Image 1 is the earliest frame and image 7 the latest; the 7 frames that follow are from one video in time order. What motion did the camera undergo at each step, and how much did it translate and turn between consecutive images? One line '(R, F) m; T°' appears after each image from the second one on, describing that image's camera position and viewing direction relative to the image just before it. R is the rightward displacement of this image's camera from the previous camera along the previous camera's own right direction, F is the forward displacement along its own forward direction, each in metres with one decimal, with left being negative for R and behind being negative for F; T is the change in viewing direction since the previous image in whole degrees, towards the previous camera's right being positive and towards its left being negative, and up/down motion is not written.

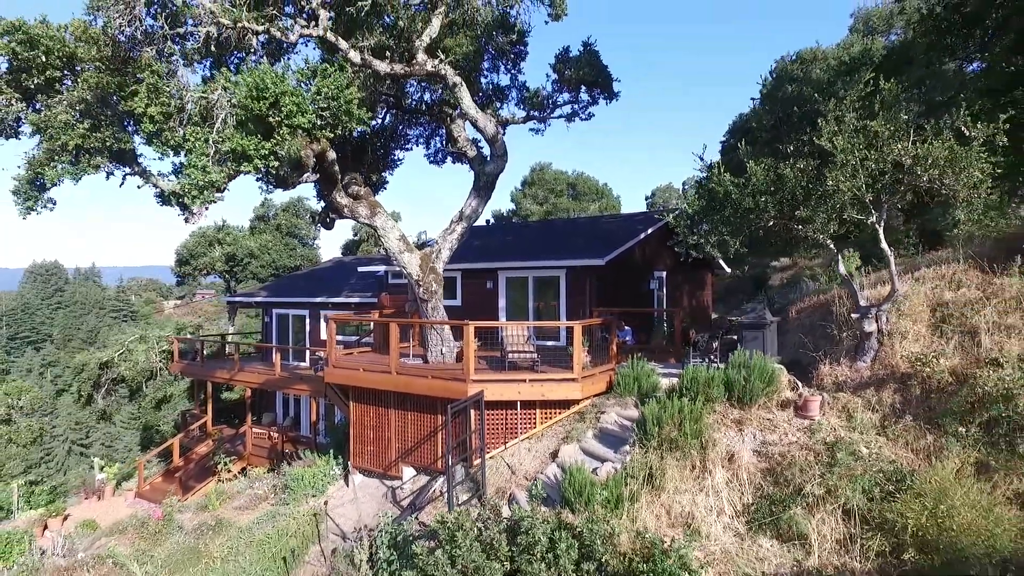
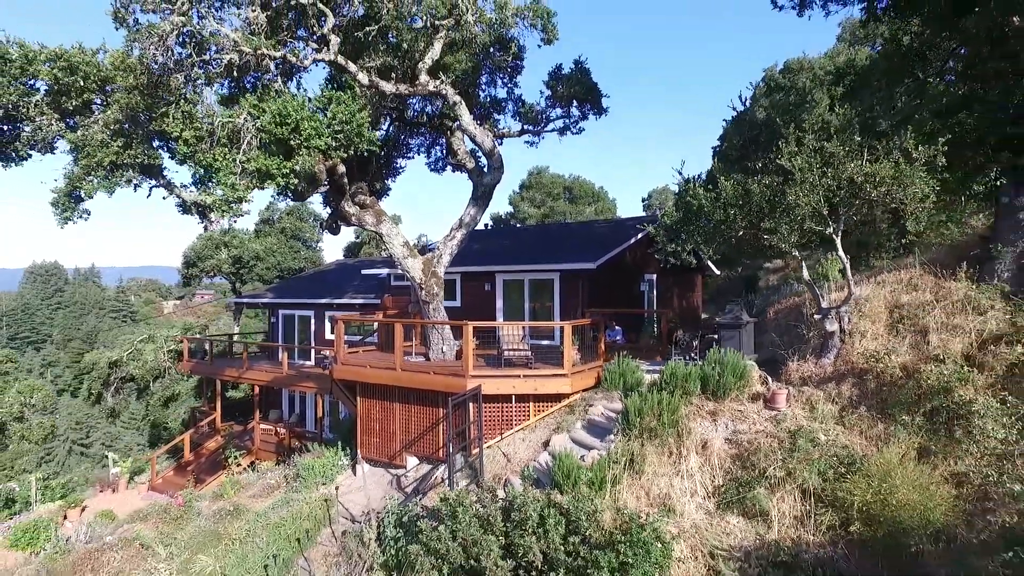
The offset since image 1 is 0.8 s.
(+0.1, -0.7) m; 0°
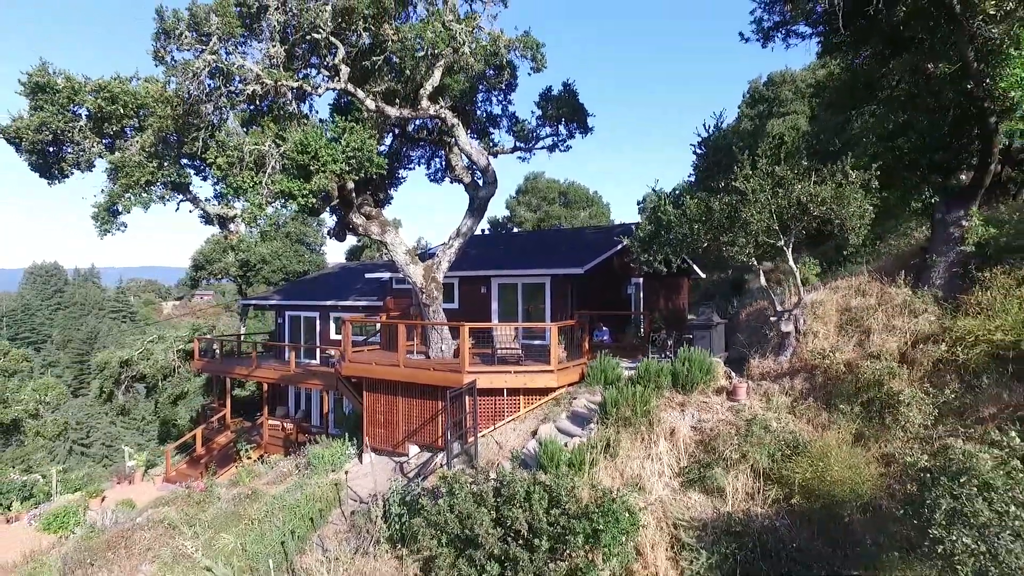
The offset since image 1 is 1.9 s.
(+0.1, -1.0) m; 0°
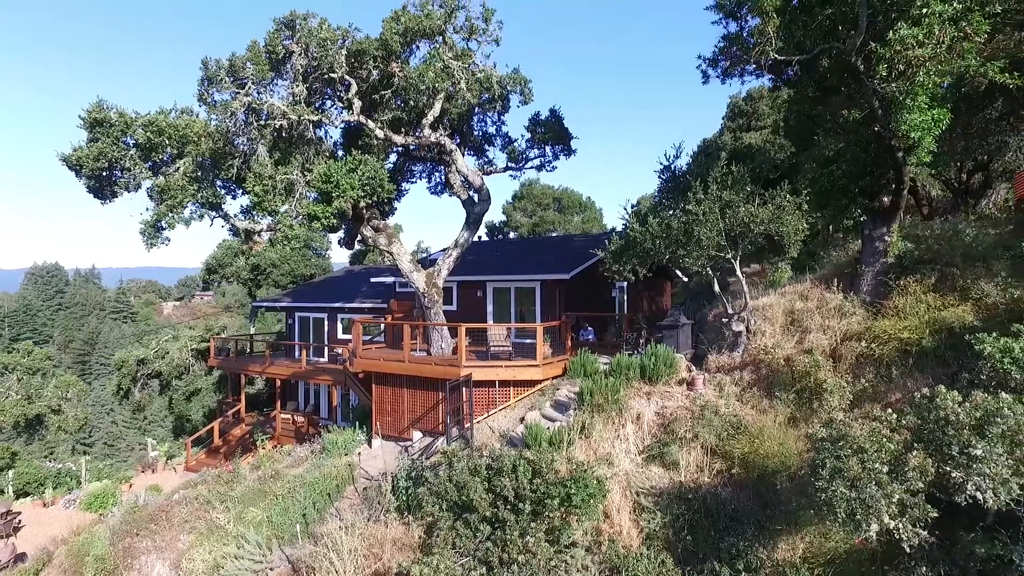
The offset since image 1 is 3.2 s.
(+0.2, -1.5) m; 0°
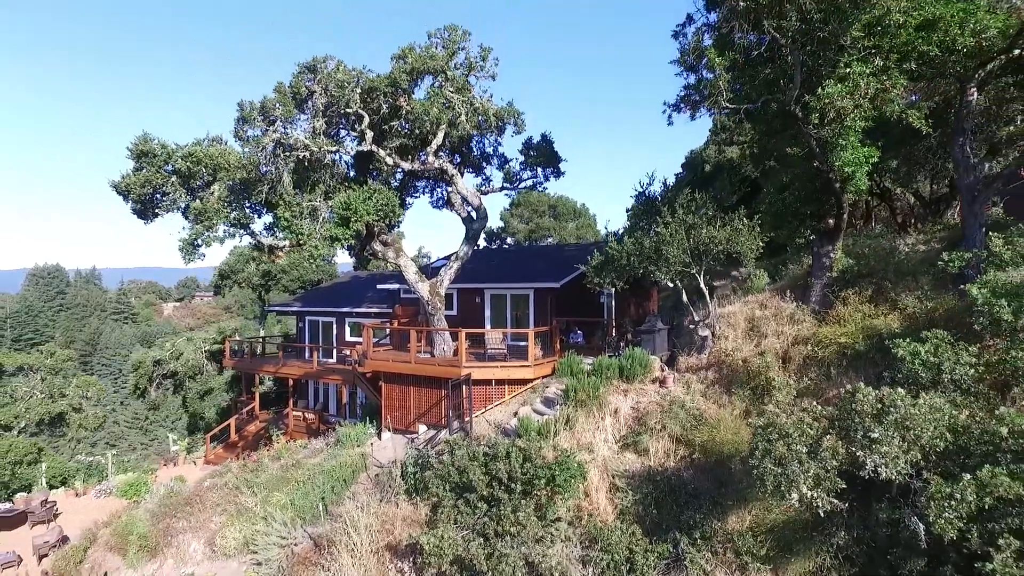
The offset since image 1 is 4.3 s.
(+0.1, -1.5) m; 0°
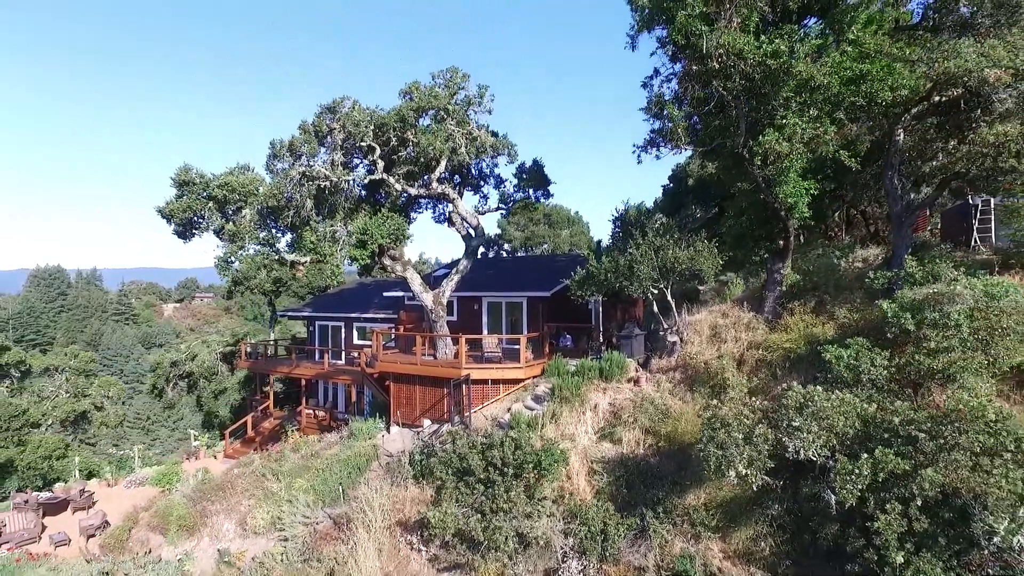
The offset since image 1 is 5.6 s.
(+0.1, -1.8) m; 0°
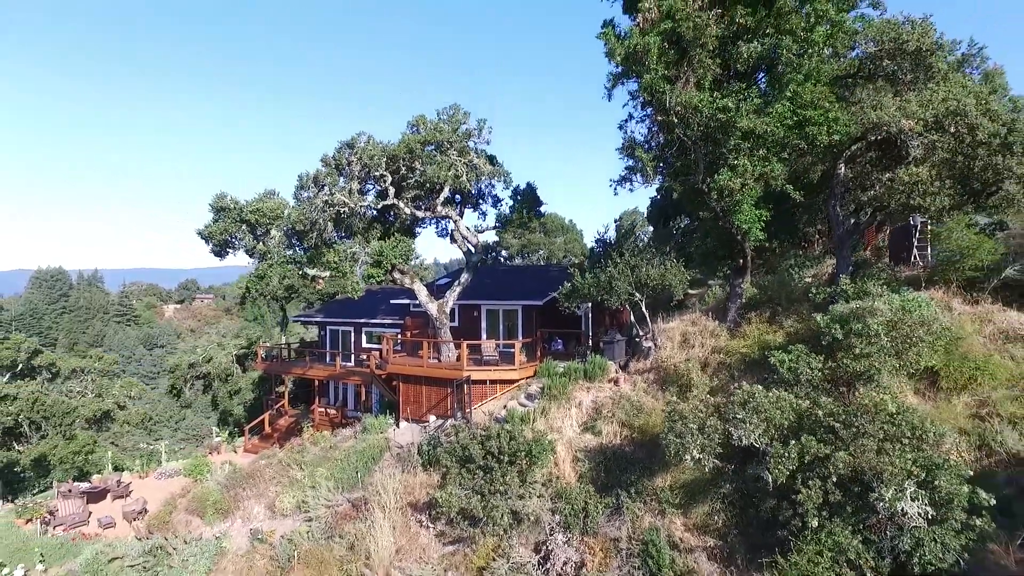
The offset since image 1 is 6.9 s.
(+0.1, -2.0) m; 0°
